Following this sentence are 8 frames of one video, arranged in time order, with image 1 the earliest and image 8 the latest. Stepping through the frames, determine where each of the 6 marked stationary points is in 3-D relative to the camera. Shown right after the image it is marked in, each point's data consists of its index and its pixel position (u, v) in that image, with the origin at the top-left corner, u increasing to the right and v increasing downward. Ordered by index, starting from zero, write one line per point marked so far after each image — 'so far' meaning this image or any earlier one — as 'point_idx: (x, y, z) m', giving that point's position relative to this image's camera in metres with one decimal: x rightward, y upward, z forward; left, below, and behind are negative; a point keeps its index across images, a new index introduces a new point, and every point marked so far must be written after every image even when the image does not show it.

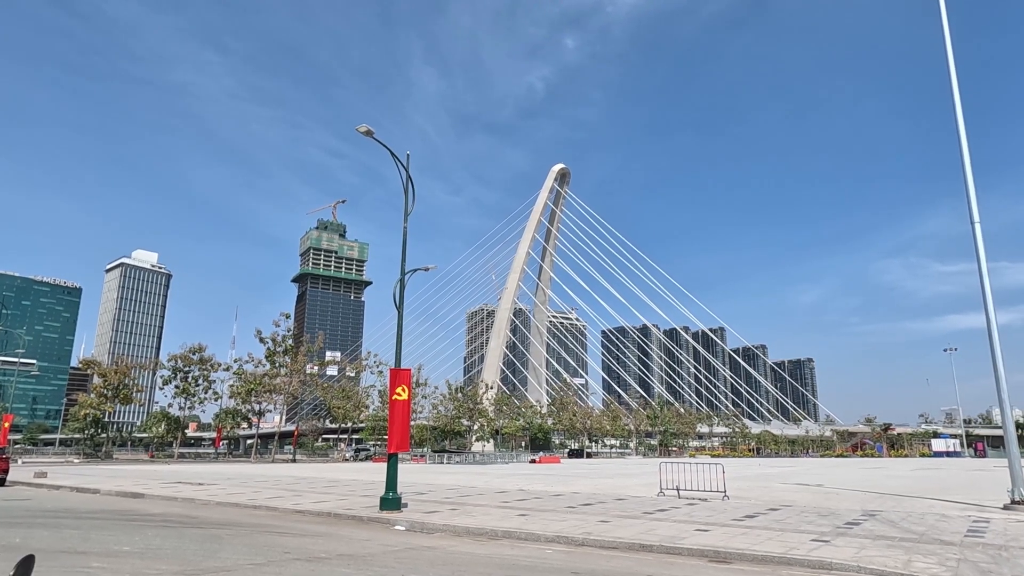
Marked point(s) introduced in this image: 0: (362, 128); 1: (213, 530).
0: (-3.6, +3.9, +16.0) m
1: (-5.7, -4.6, +12.7) m
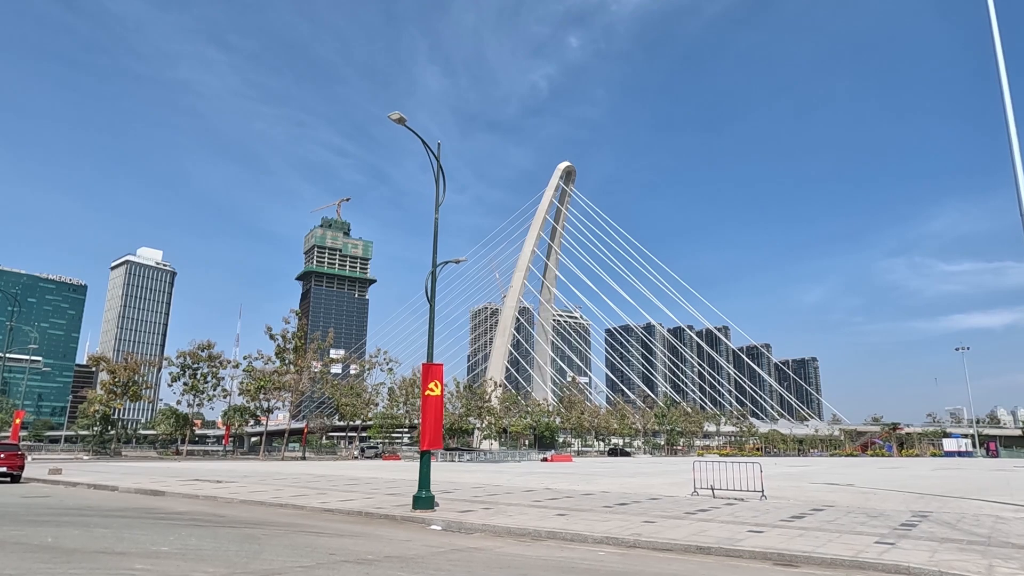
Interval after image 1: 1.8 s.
0: (-2.8, +4.0, +15.6) m
1: (-4.8, -4.4, +12.2) m
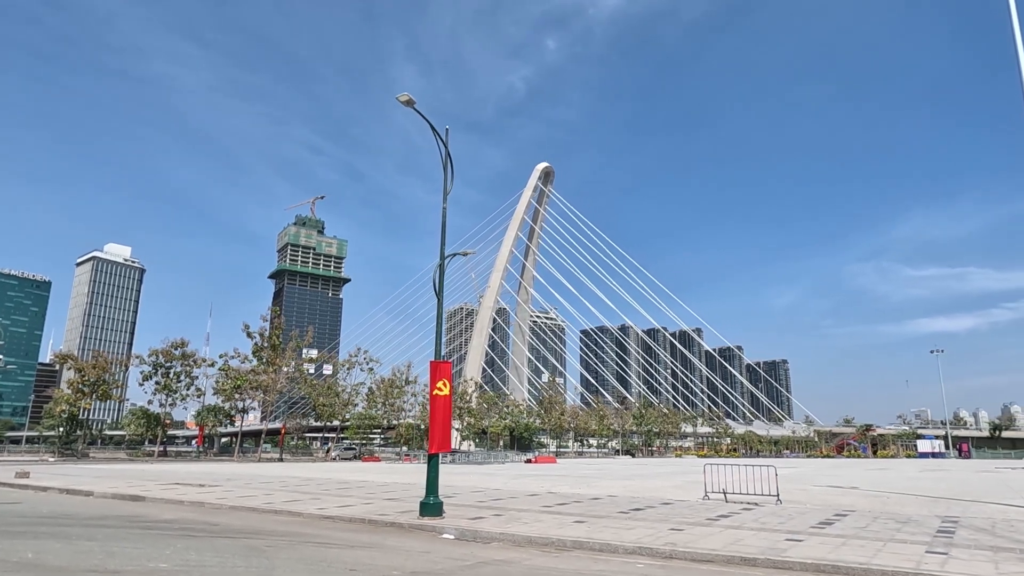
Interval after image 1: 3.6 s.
0: (-2.4, +4.2, +14.6) m
1: (-4.4, -4.3, +11.2) m
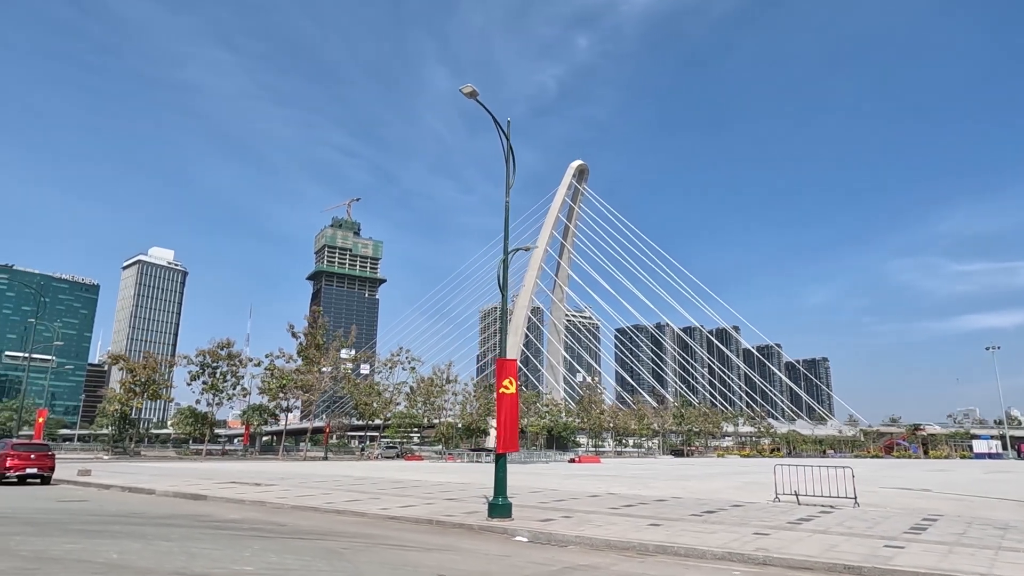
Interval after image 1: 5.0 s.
0: (-1.0, +4.3, +14.3) m
1: (-3.1, -4.2, +11.0) m
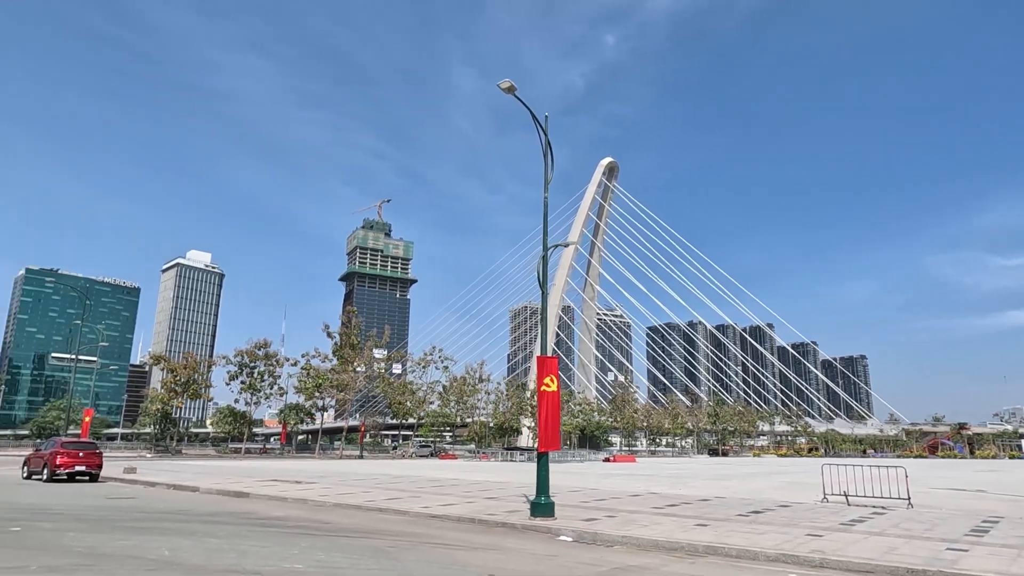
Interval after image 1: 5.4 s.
0: (-0.2, +4.4, +14.1) m
1: (-2.4, -4.2, +10.9) m
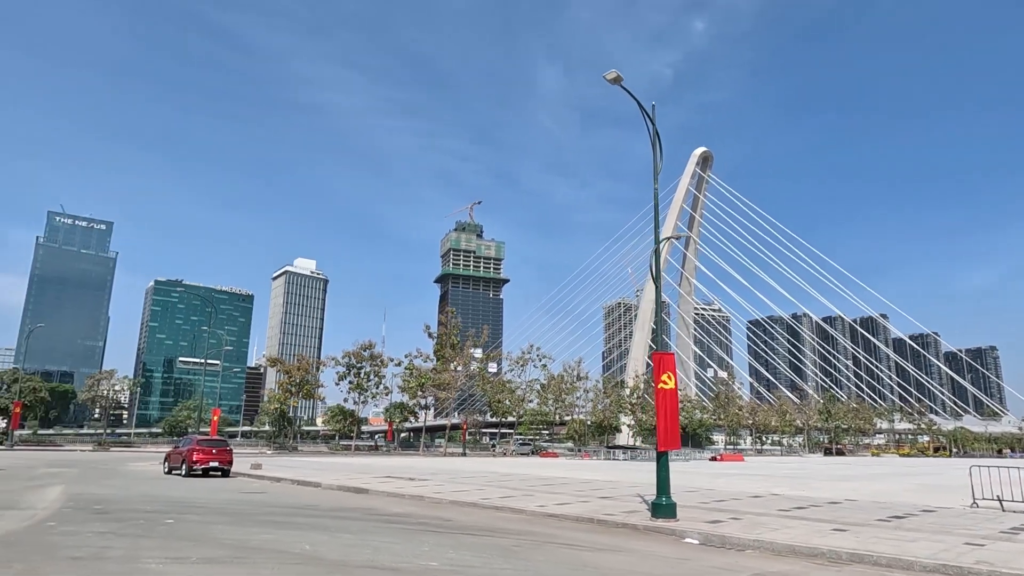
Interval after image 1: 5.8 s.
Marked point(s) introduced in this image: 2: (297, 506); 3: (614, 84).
0: (+2.0, +4.5, +13.8) m
1: (-0.3, -4.1, +11.0) m
2: (-5.0, -5.0, +15.3) m
3: (+2.1, +4.3, +14.0) m
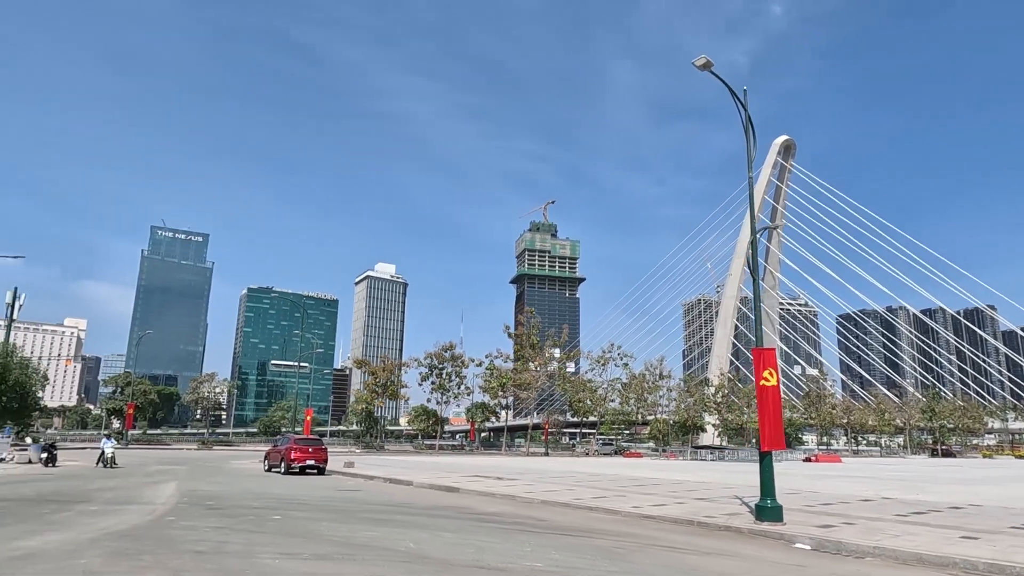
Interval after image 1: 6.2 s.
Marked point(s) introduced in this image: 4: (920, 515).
0: (+3.7, +4.6, +13.3) m
1: (+1.3, -4.1, +10.7) m
2: (-2.8, -5.1, +15.5) m
3: (+3.9, +4.4, +13.5) m
4: (+8.7, -4.8, +14.2) m
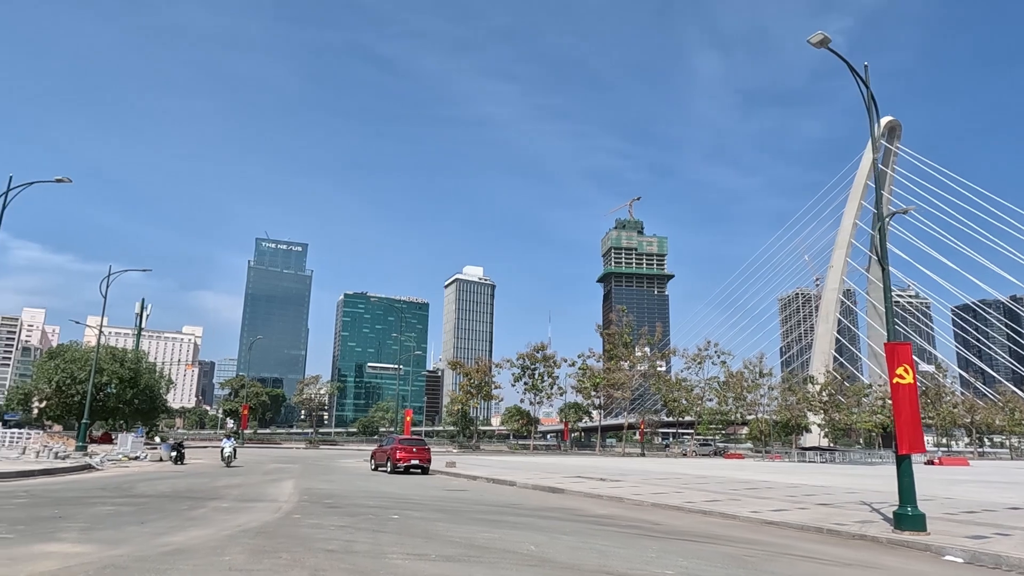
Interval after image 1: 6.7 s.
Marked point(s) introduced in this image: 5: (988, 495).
0: (+5.7, +4.7, +12.5) m
1: (+3.2, -4.0, +10.3) m
2: (-0.2, -5.1, +15.6) m
3: (+5.9, +4.6, +12.7) m
4: (+11.0, -4.5, +12.7) m
5: (+13.6, -5.9, +18.9) m
